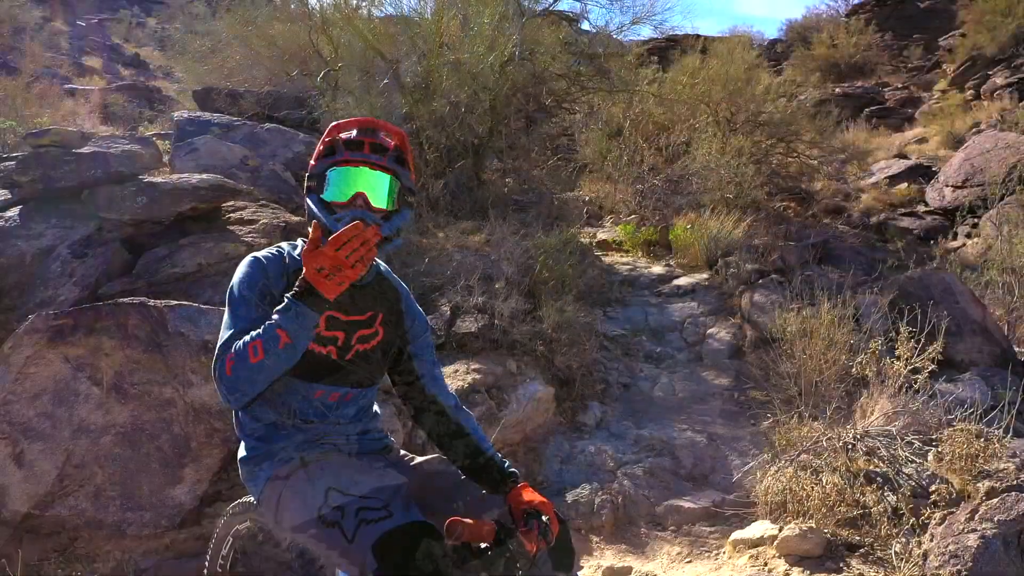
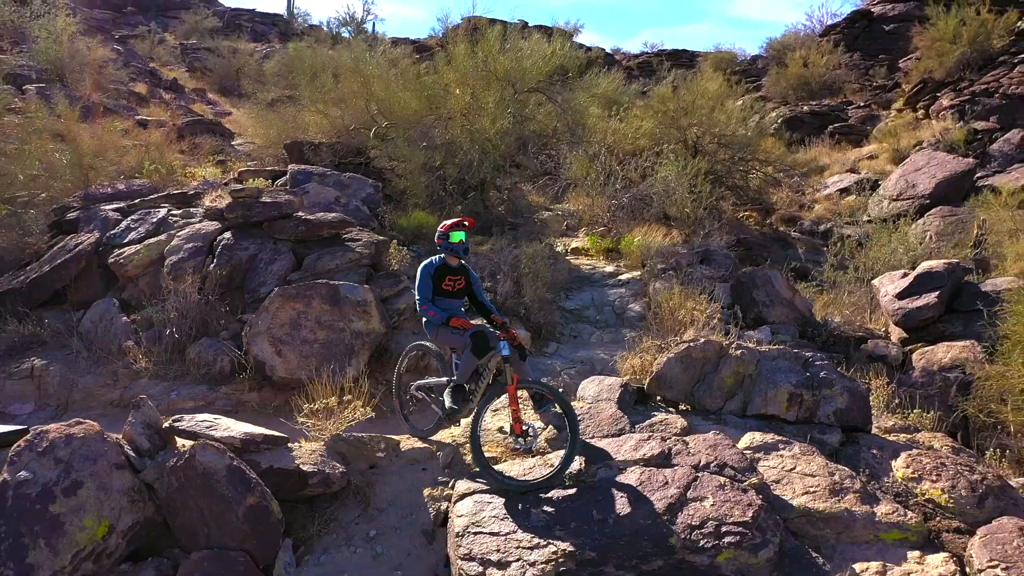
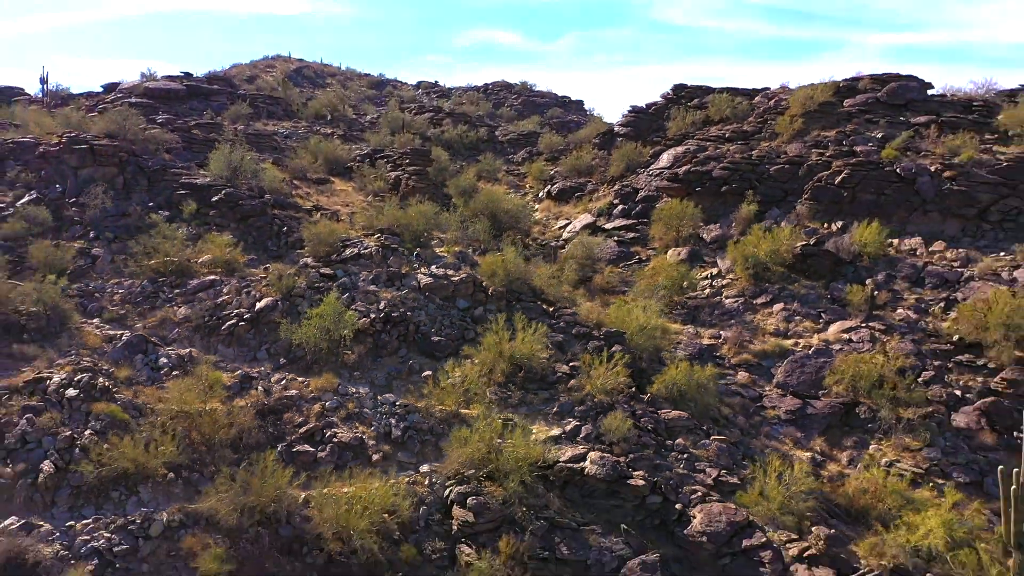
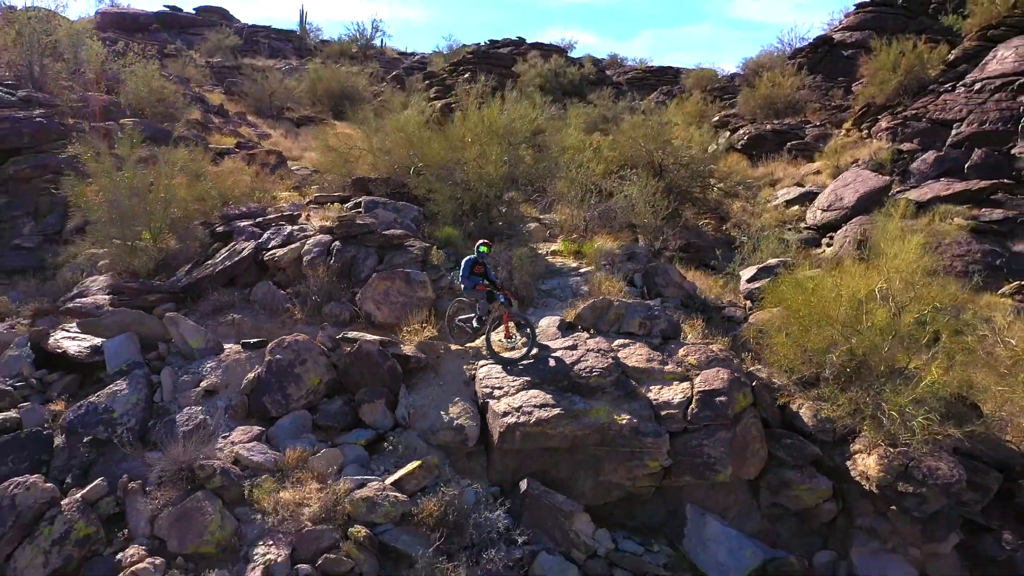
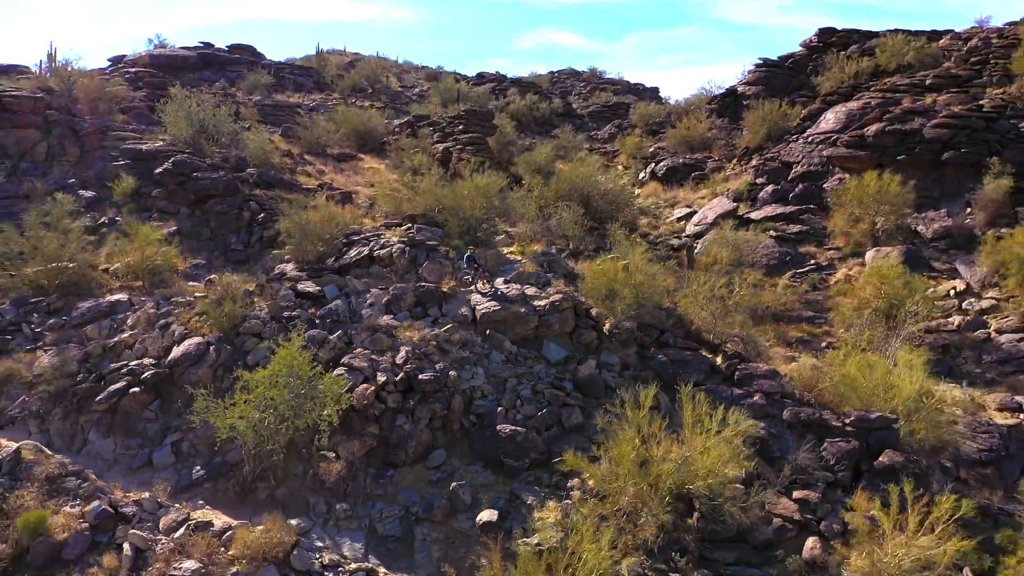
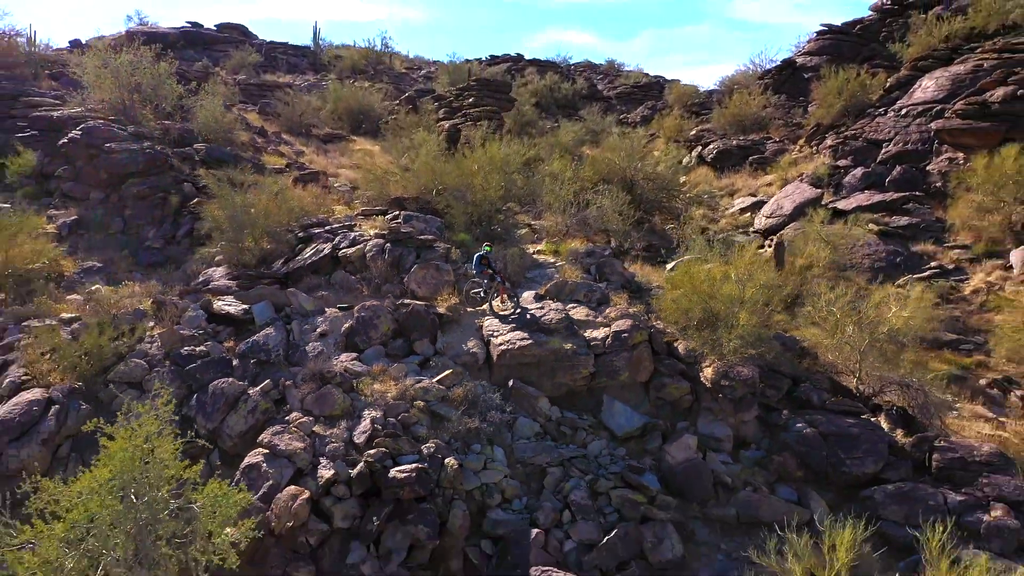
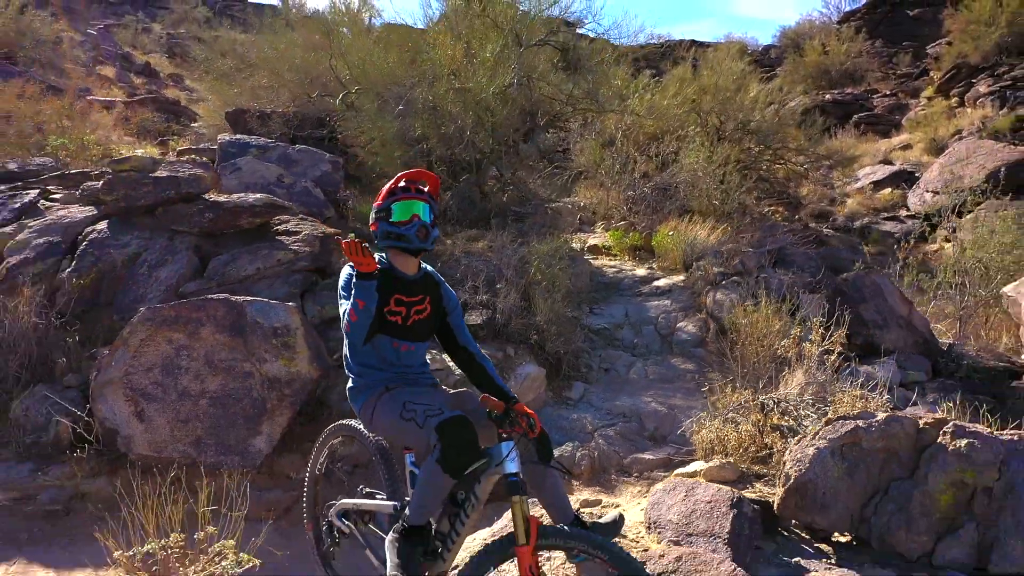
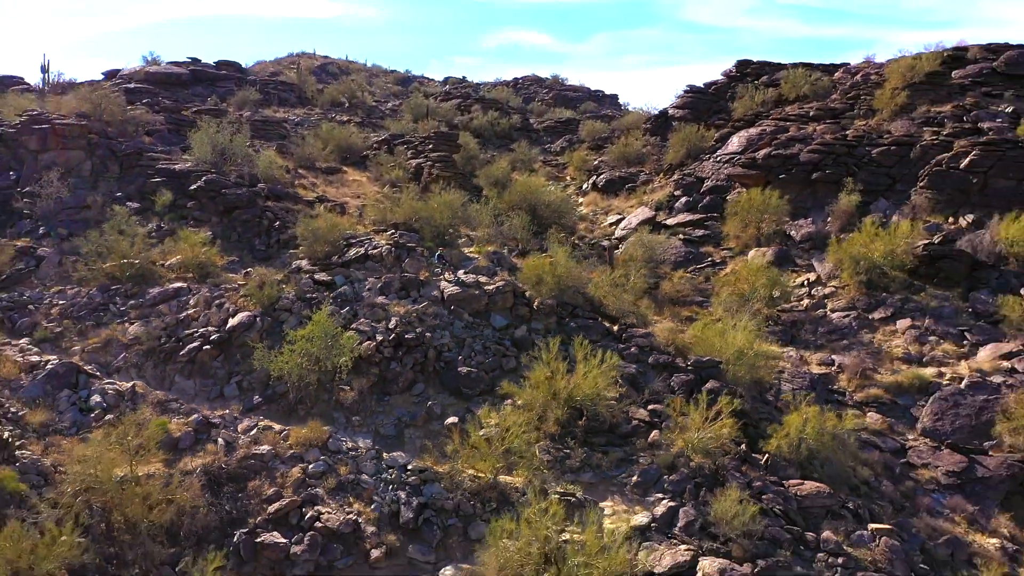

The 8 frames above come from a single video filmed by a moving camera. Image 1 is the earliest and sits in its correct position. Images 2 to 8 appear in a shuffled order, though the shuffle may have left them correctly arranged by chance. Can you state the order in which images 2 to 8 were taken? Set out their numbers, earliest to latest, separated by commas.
7, 2, 4, 6, 5, 8, 3
